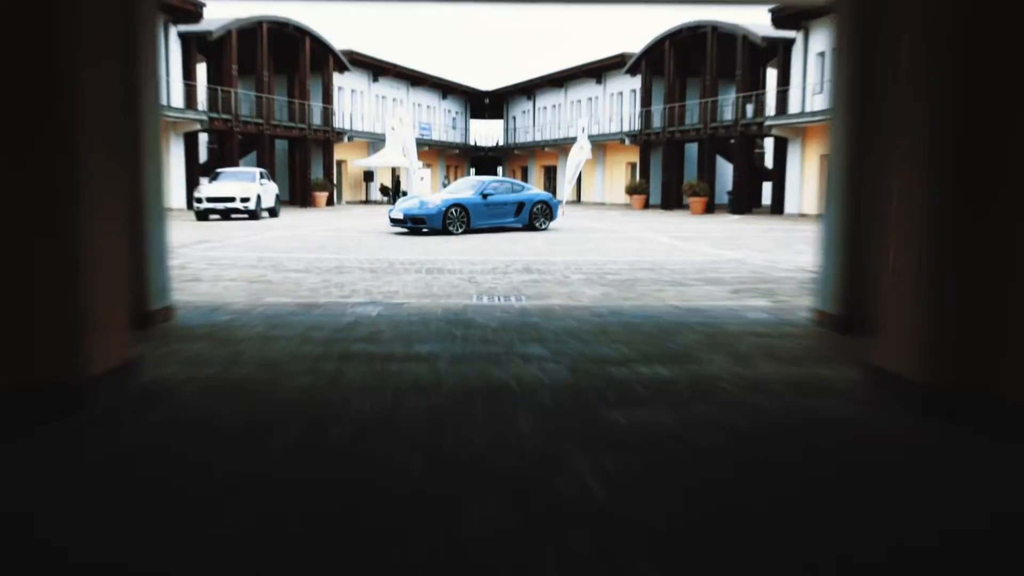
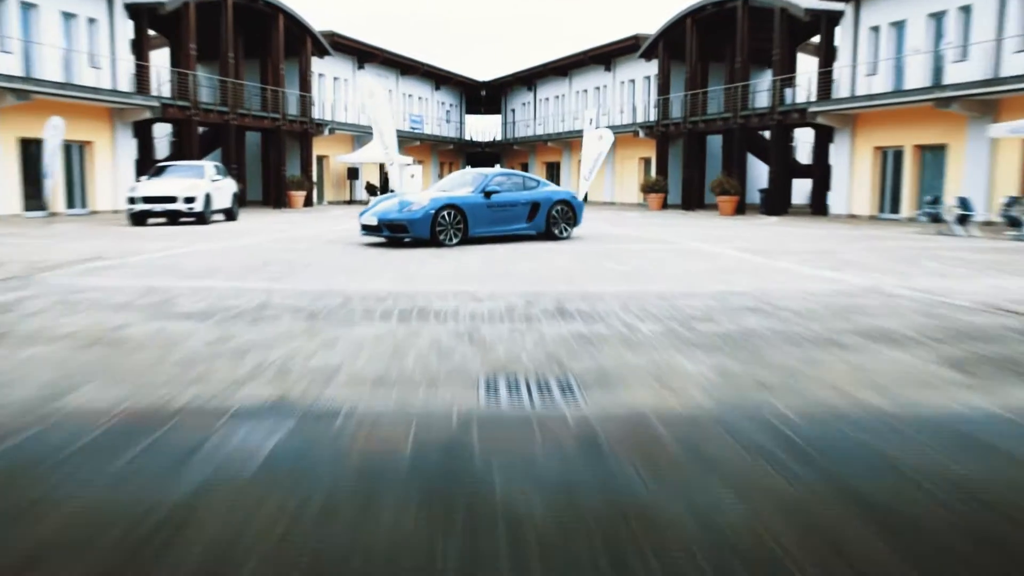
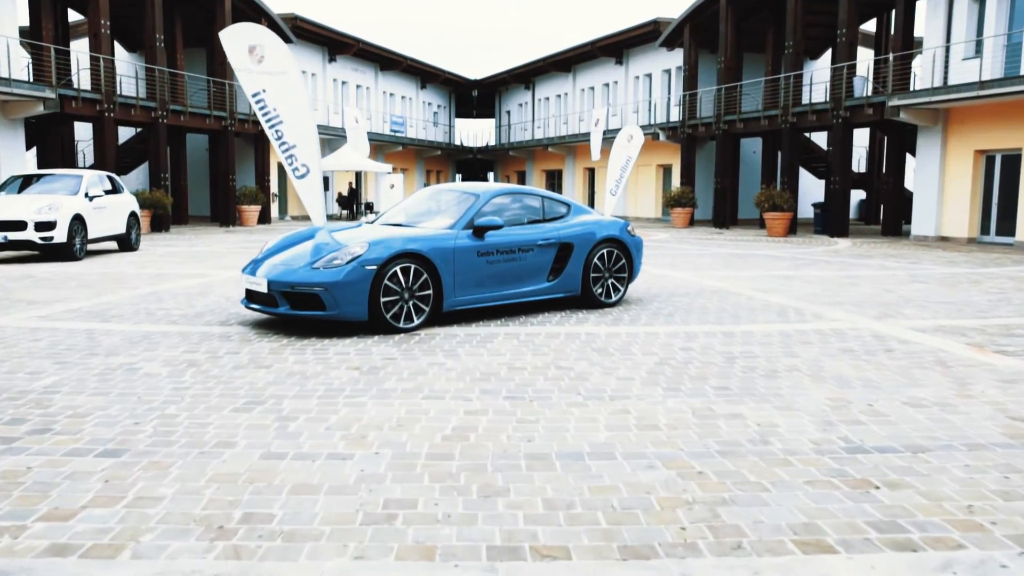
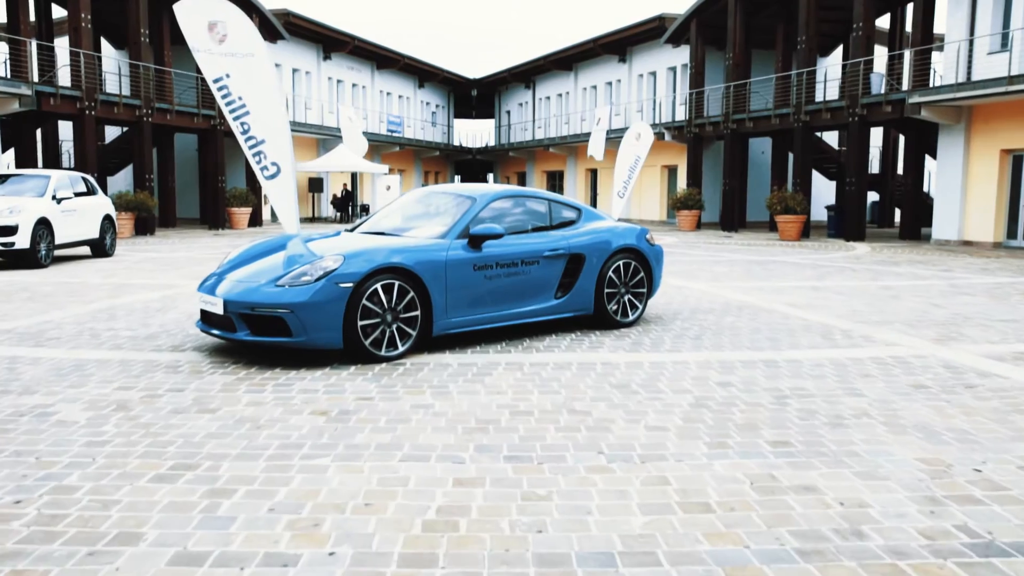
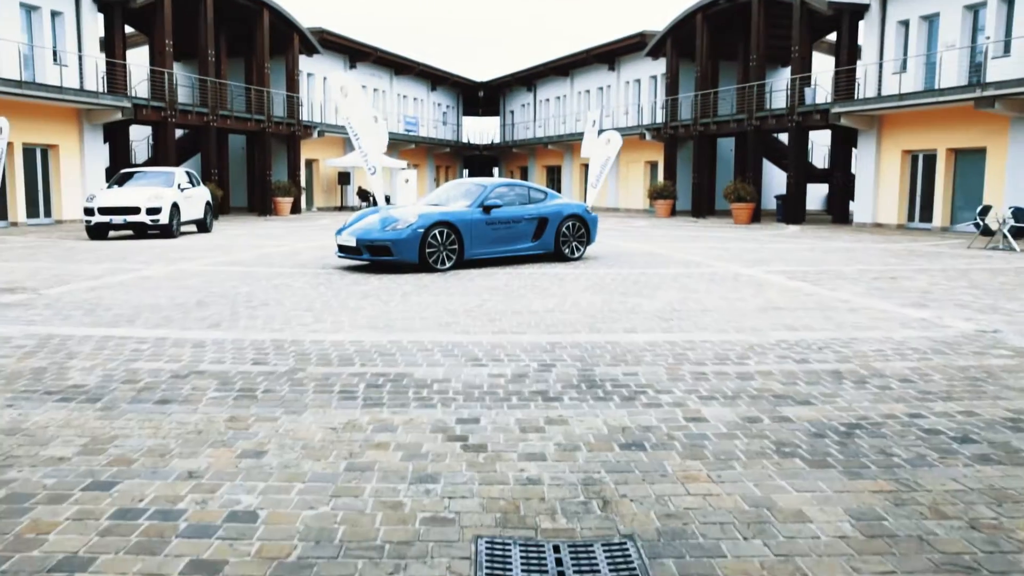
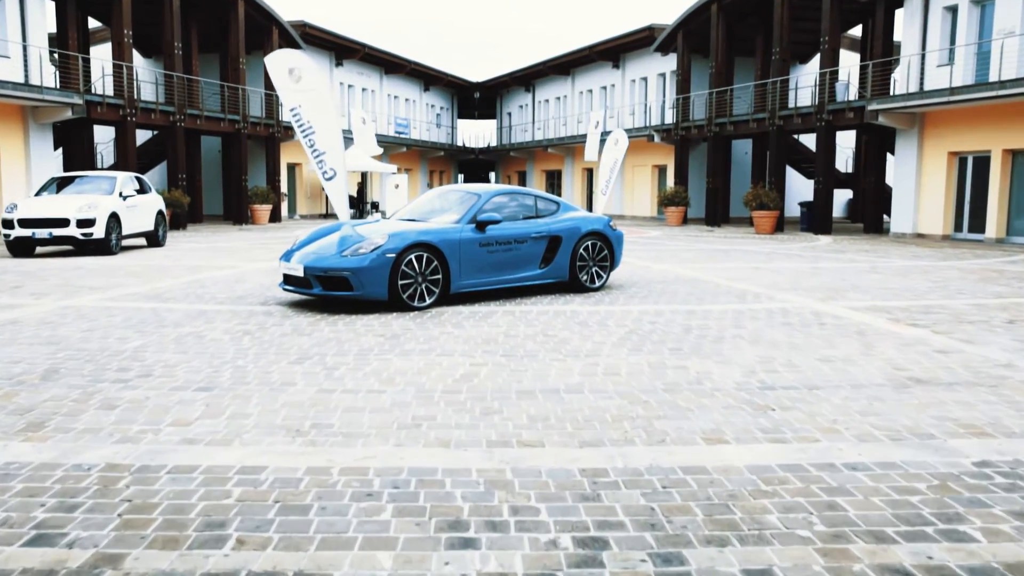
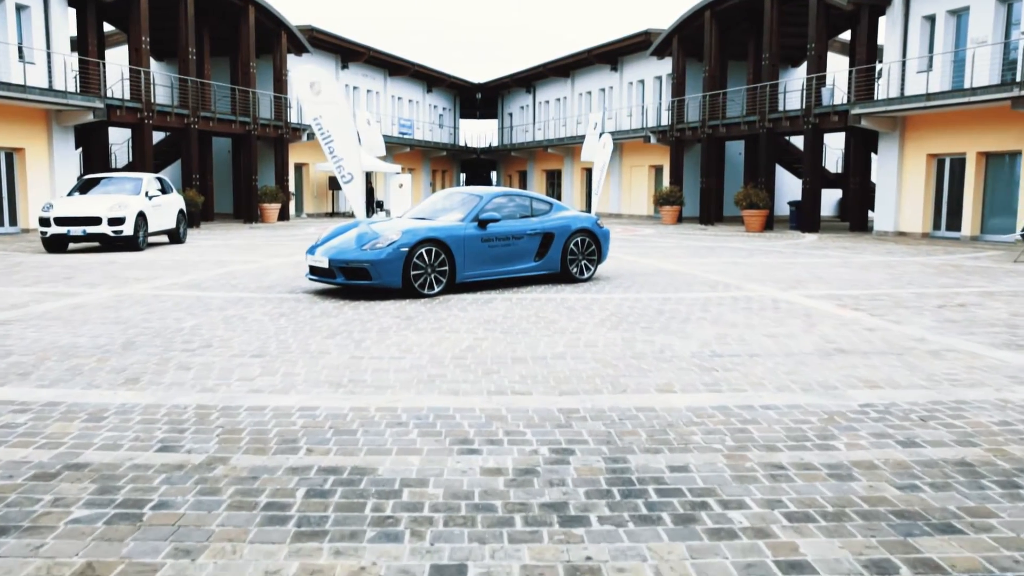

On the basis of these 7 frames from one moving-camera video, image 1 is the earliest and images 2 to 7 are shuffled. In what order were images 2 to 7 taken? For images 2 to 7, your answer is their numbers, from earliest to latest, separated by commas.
2, 5, 7, 6, 3, 4
